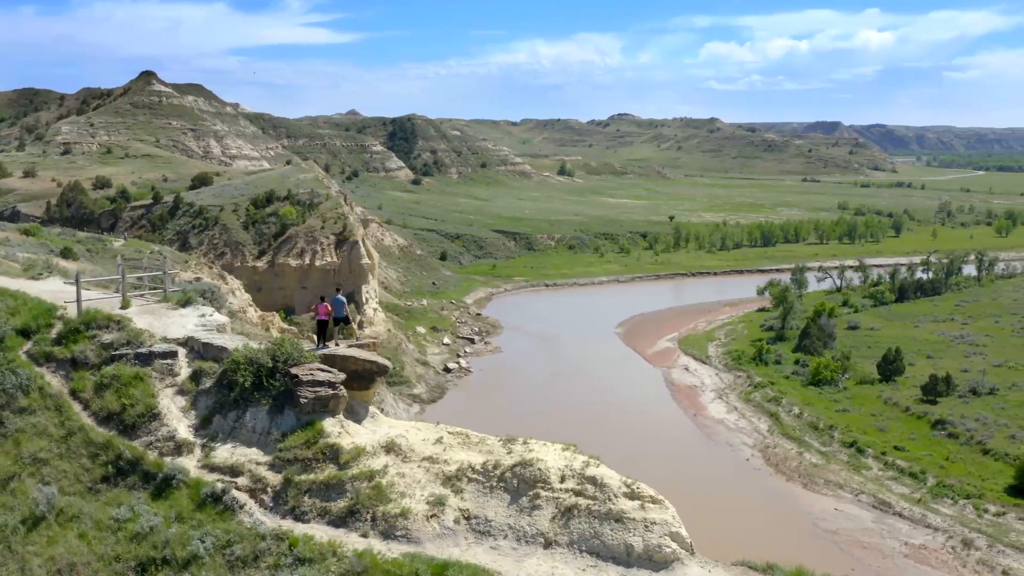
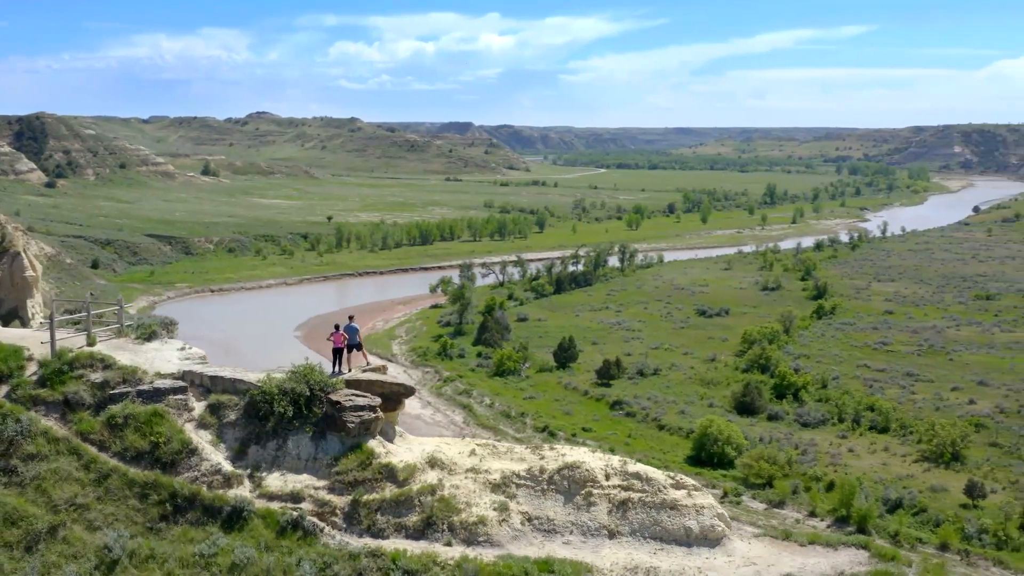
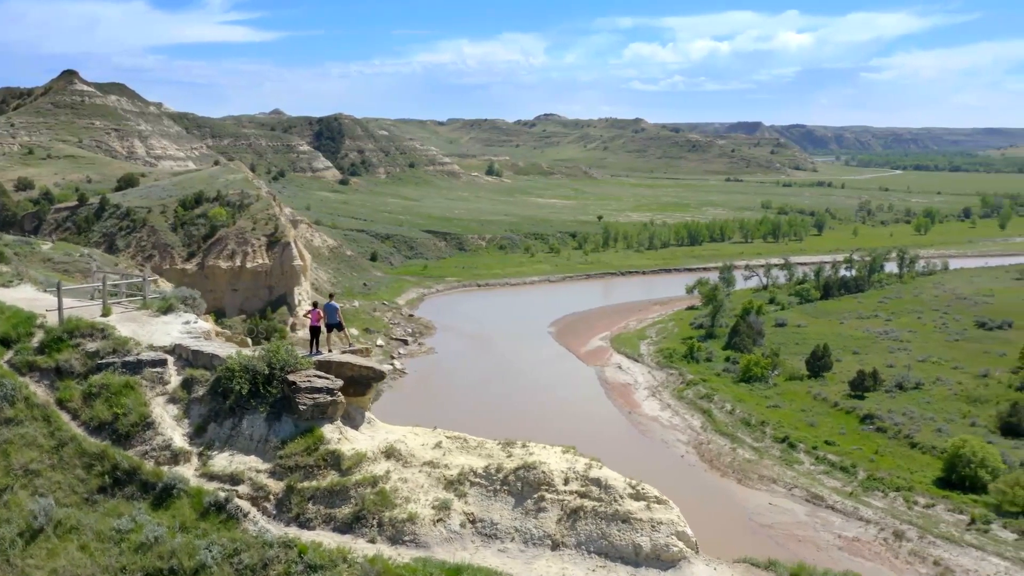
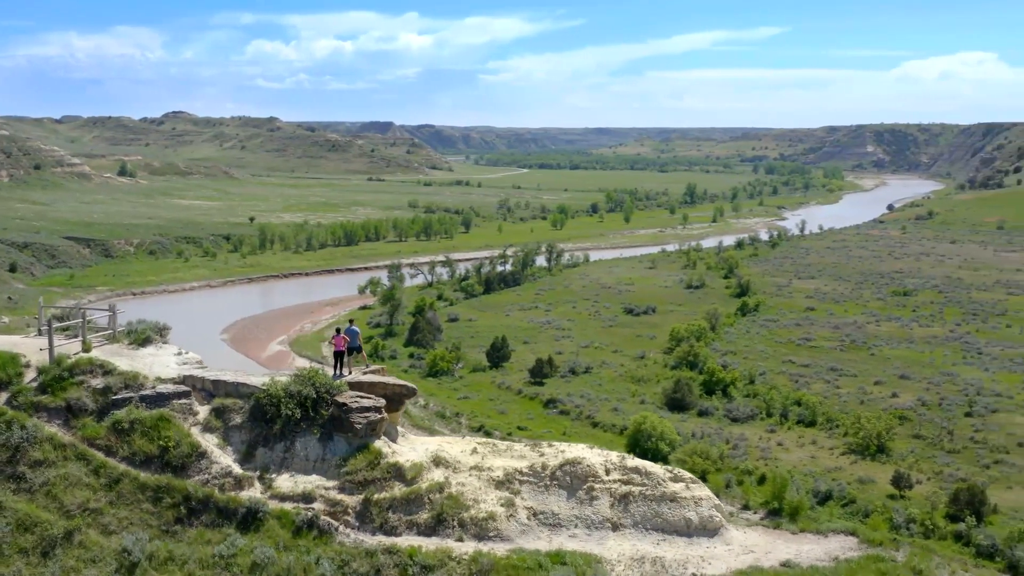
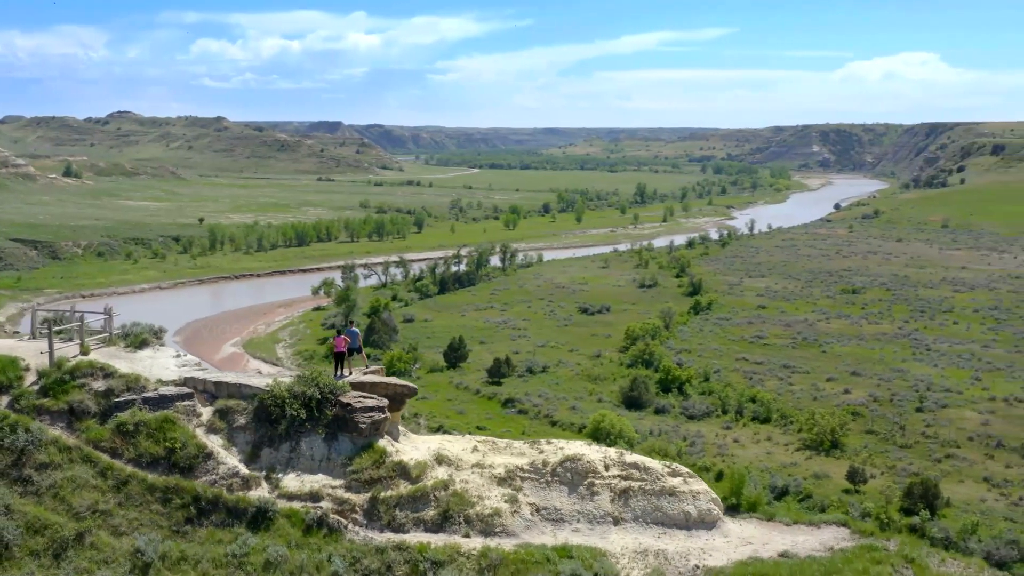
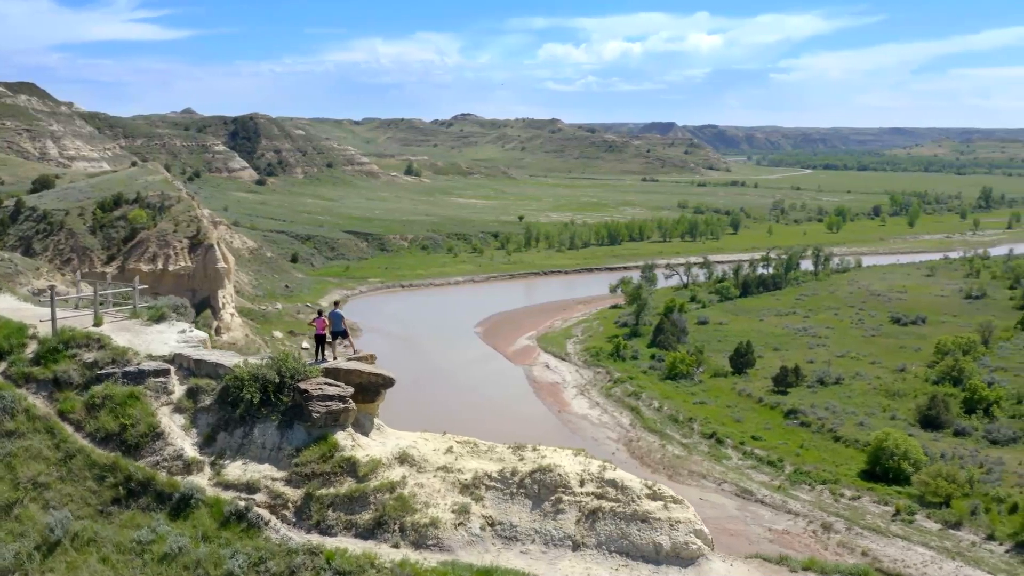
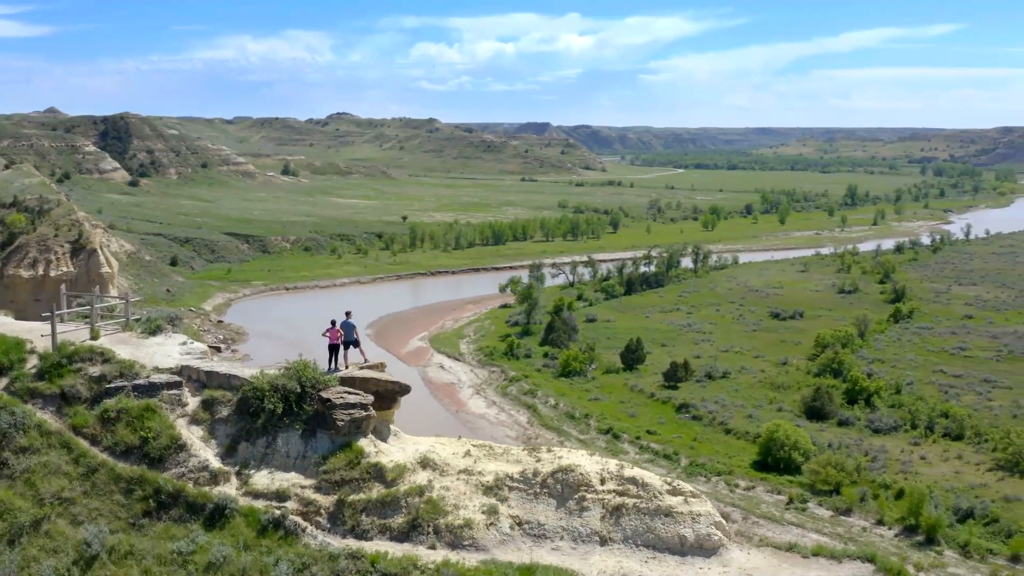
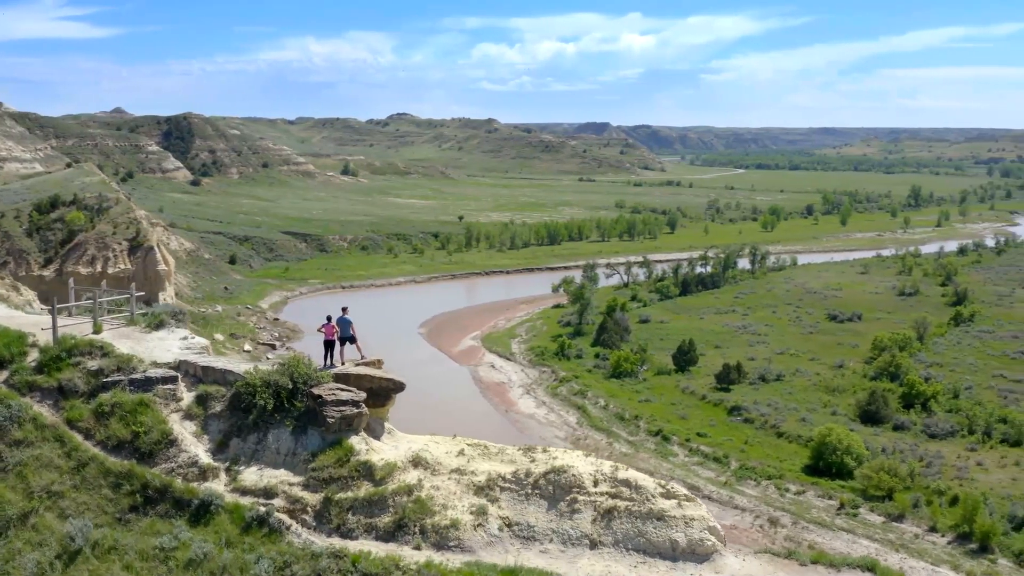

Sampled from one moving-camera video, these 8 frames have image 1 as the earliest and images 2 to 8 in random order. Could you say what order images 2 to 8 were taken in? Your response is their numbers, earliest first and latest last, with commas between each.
3, 6, 8, 7, 2, 4, 5
